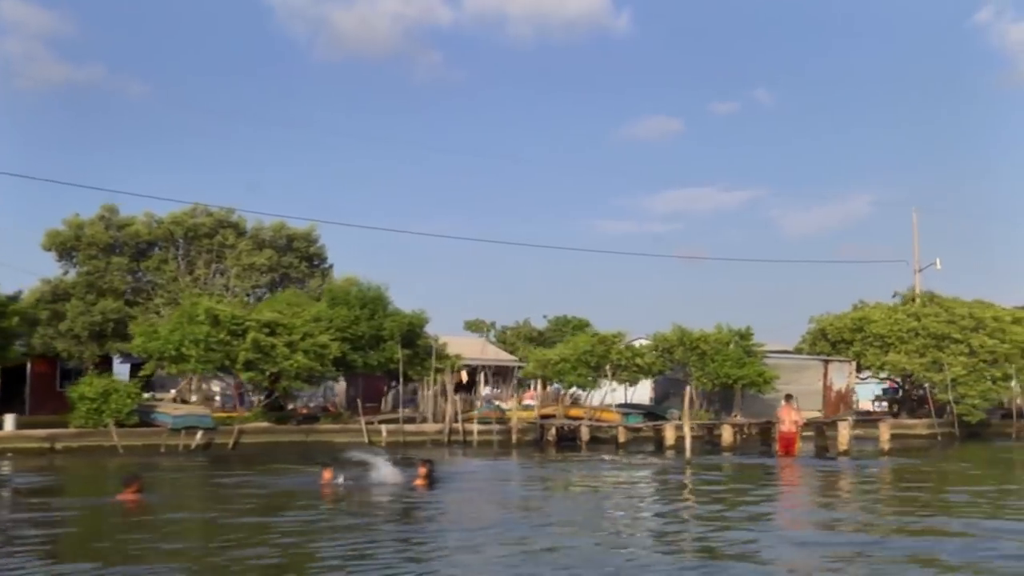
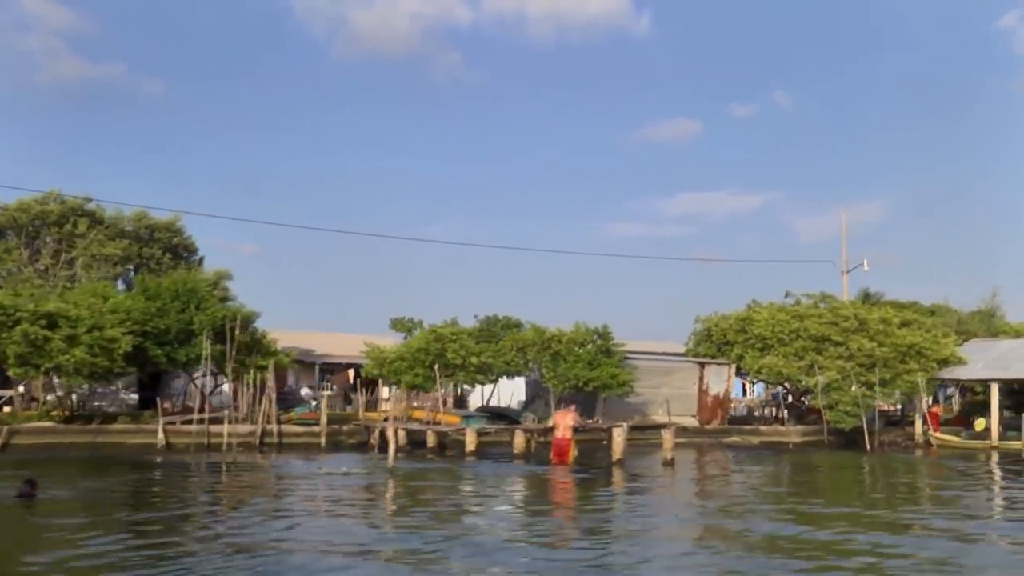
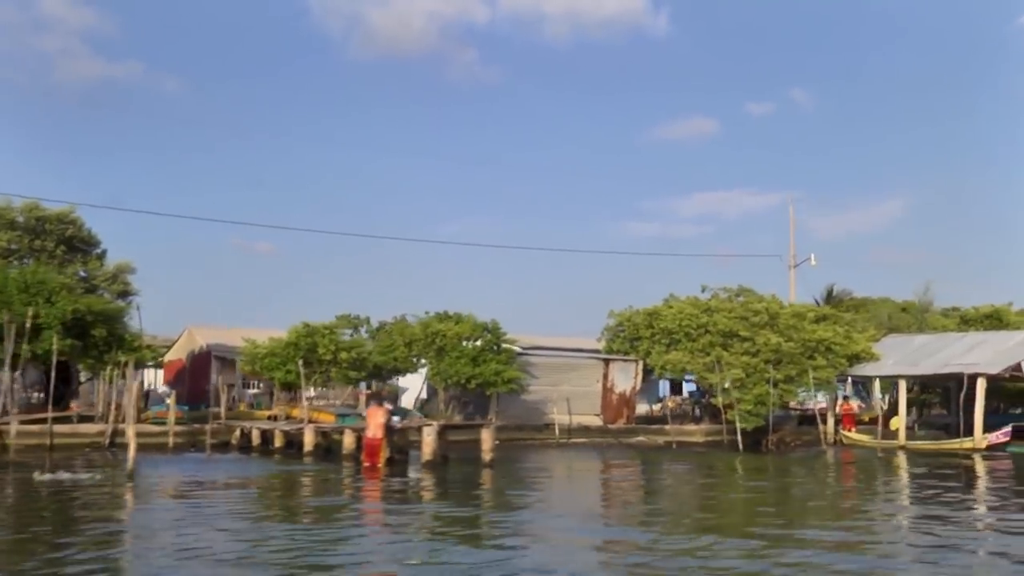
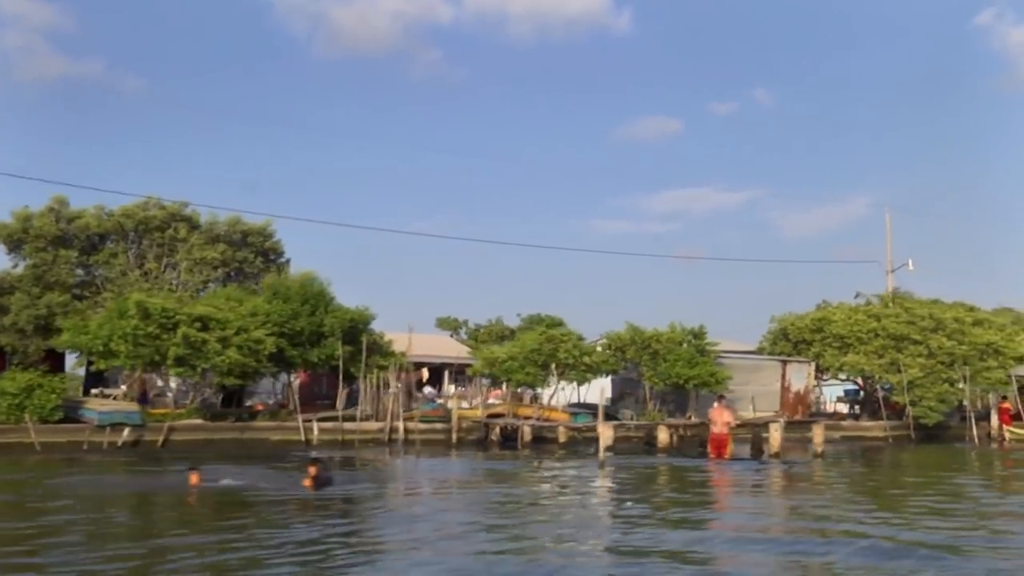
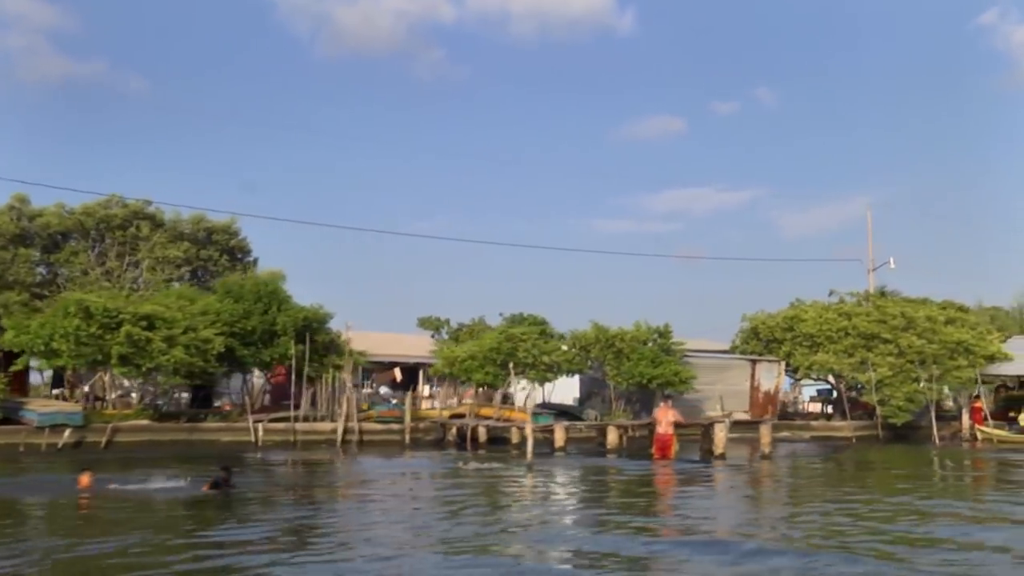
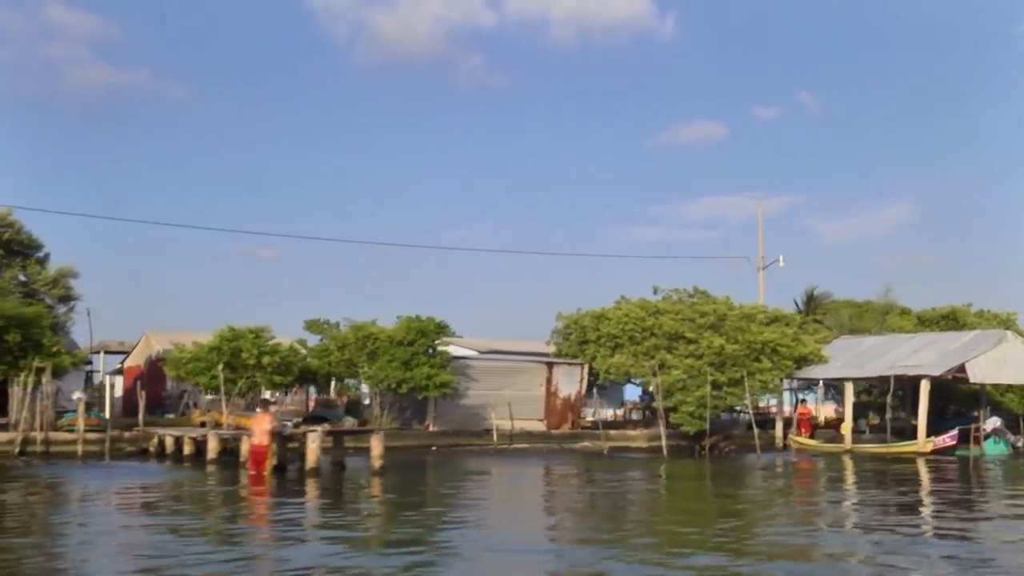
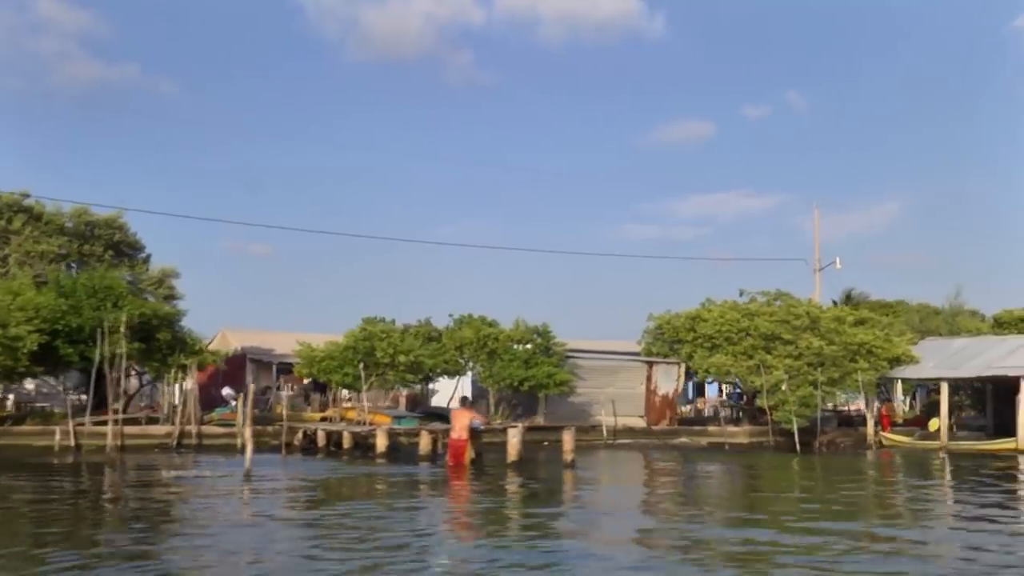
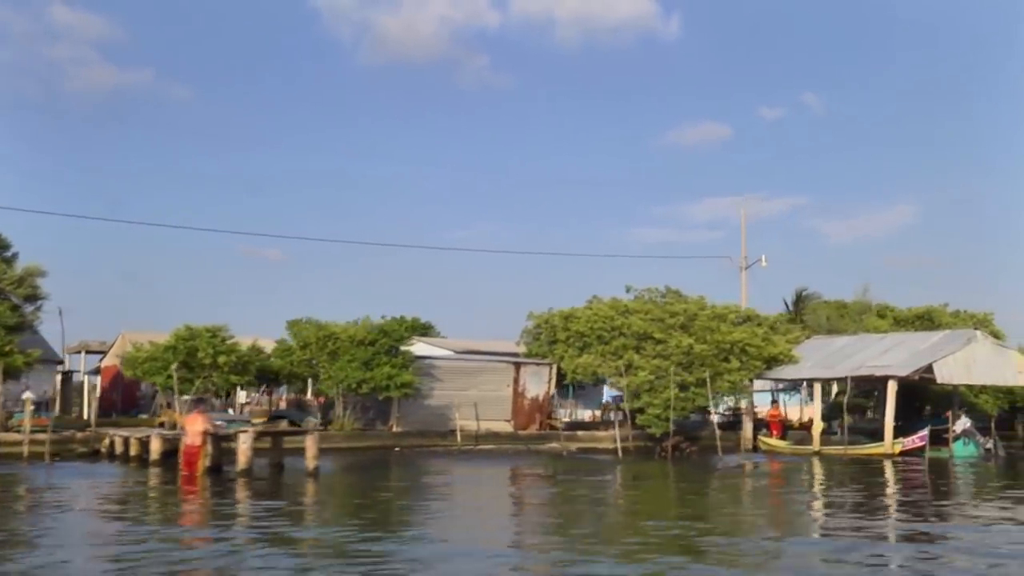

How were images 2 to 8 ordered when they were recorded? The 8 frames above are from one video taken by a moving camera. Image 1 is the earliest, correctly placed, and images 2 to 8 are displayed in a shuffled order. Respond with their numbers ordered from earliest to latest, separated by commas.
4, 5, 2, 7, 3, 6, 8
